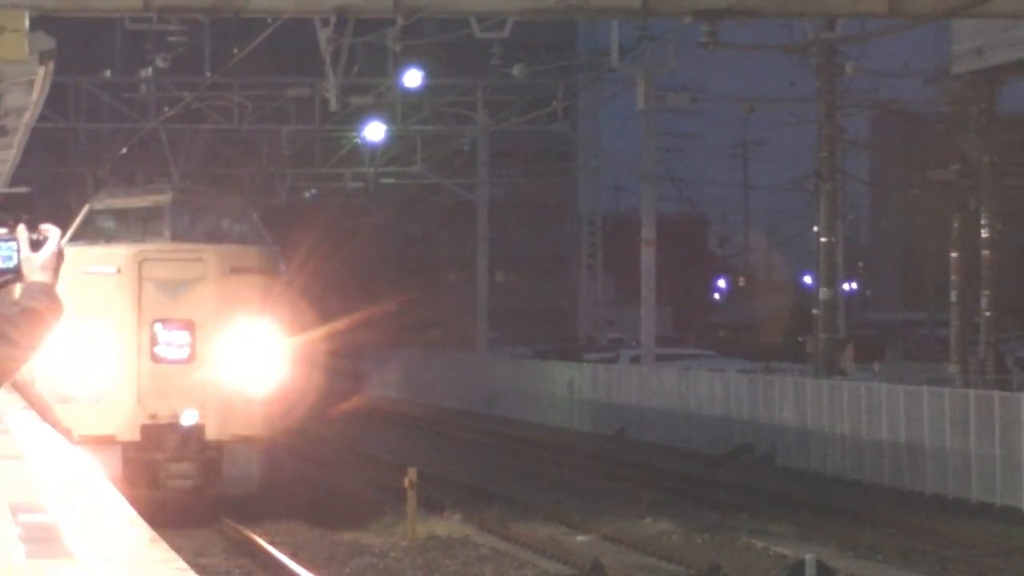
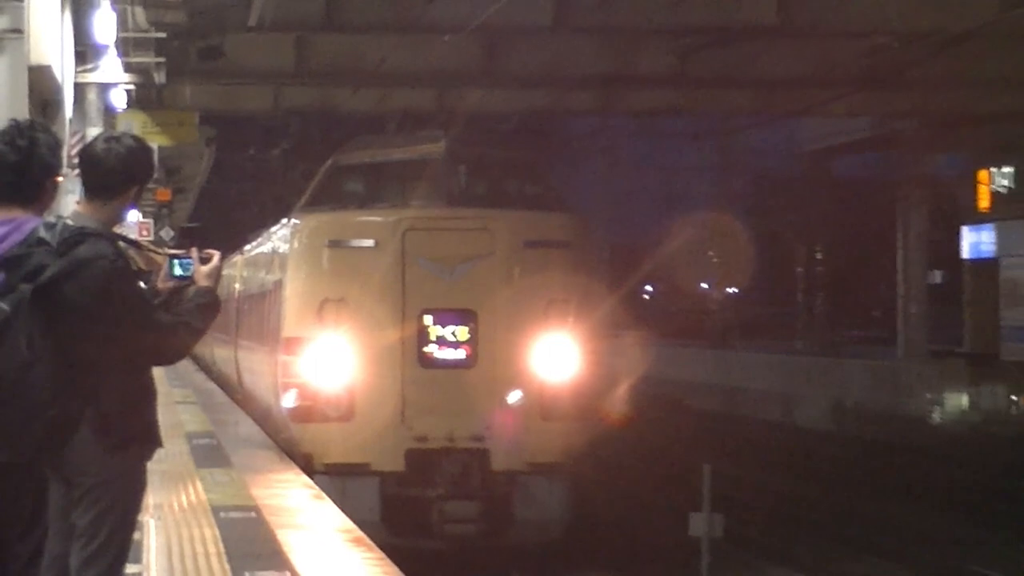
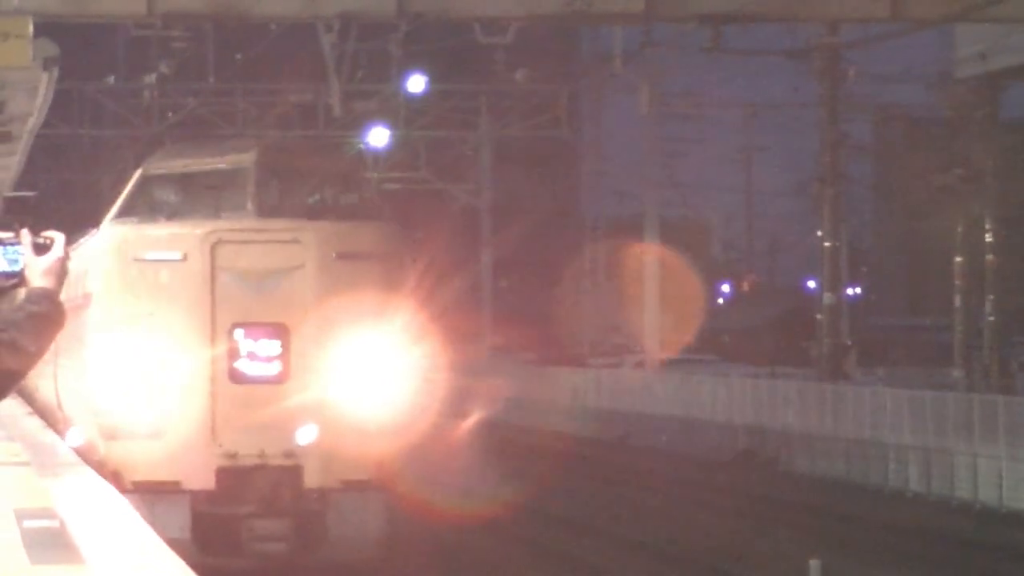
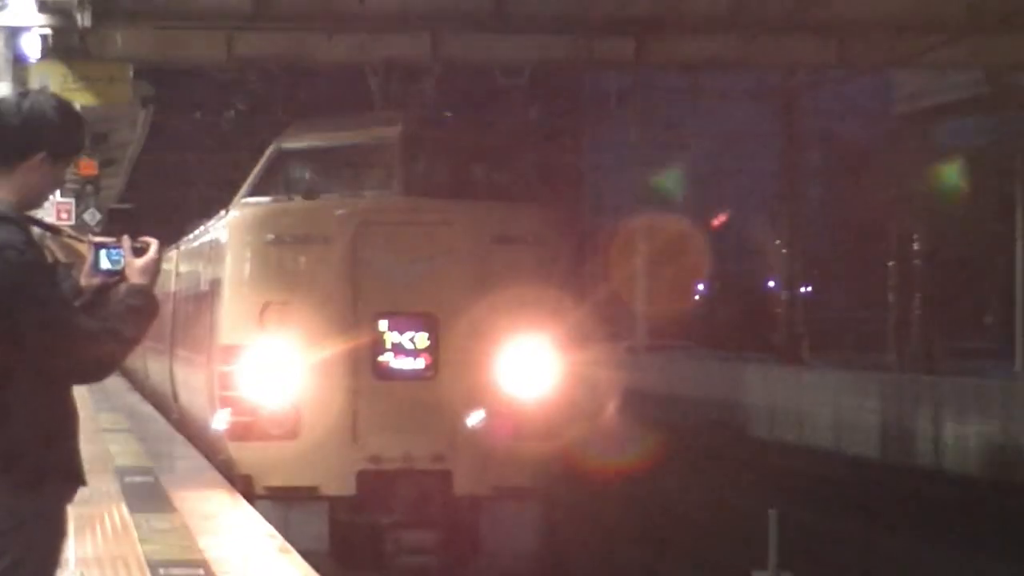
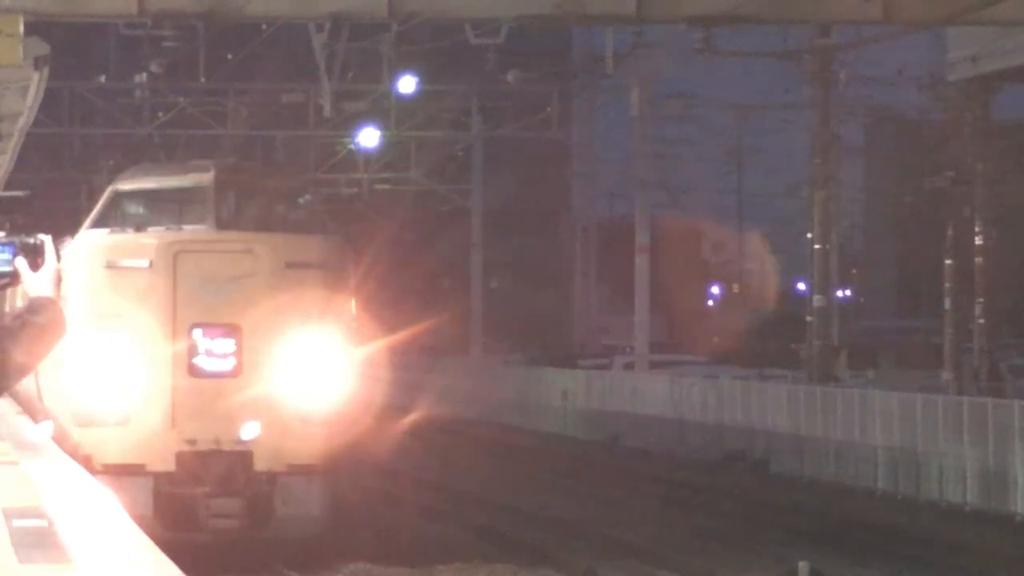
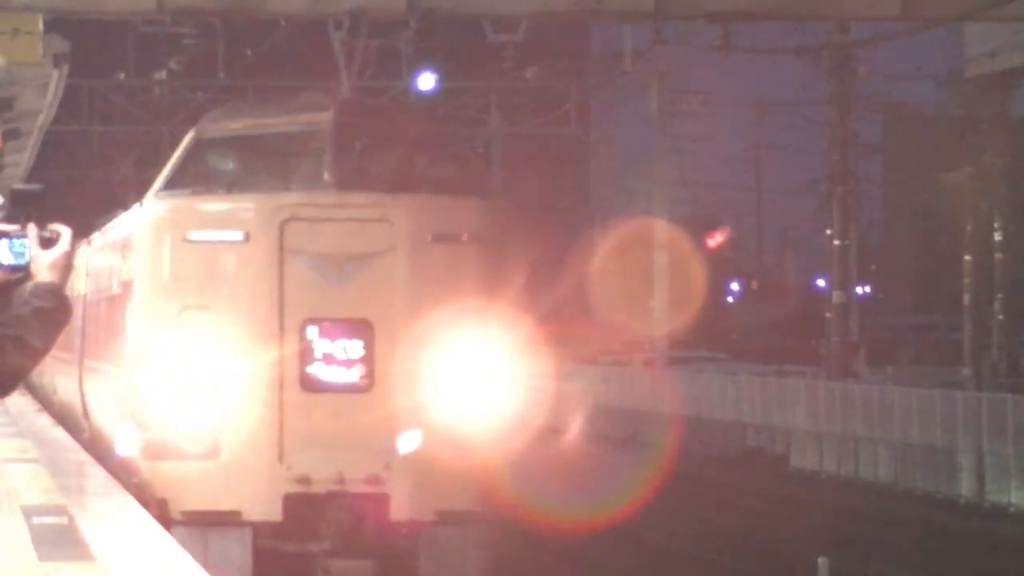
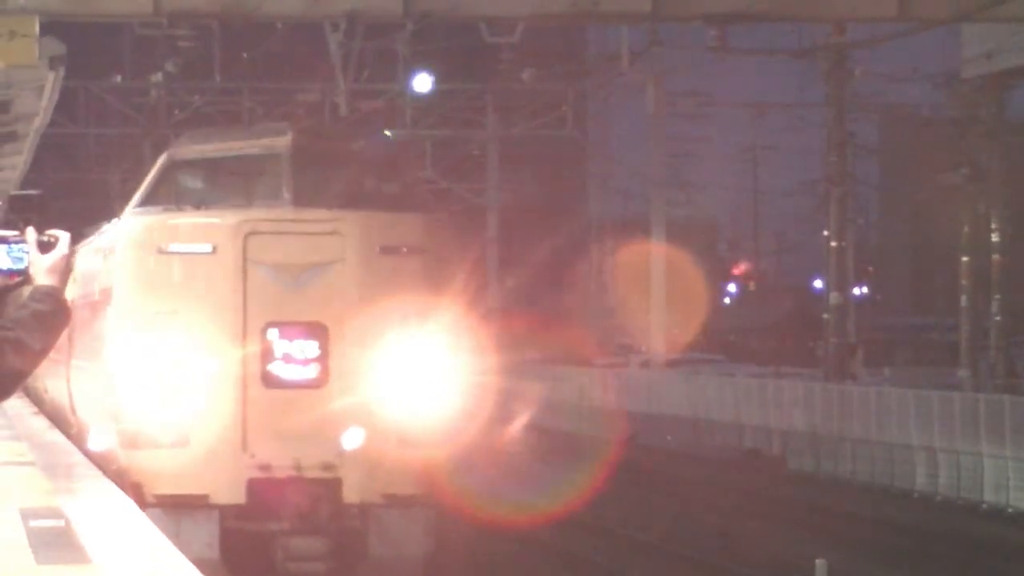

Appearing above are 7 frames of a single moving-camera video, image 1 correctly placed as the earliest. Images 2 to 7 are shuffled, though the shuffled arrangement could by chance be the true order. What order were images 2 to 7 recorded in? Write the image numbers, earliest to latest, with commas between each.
5, 3, 7, 6, 4, 2
